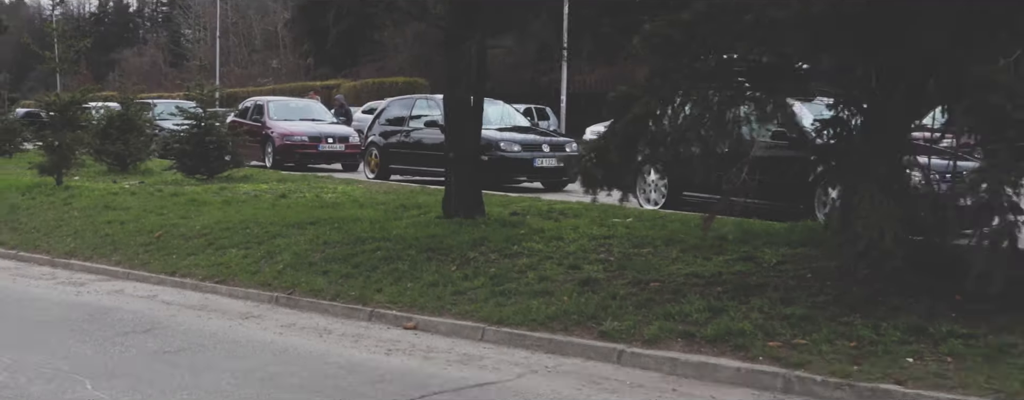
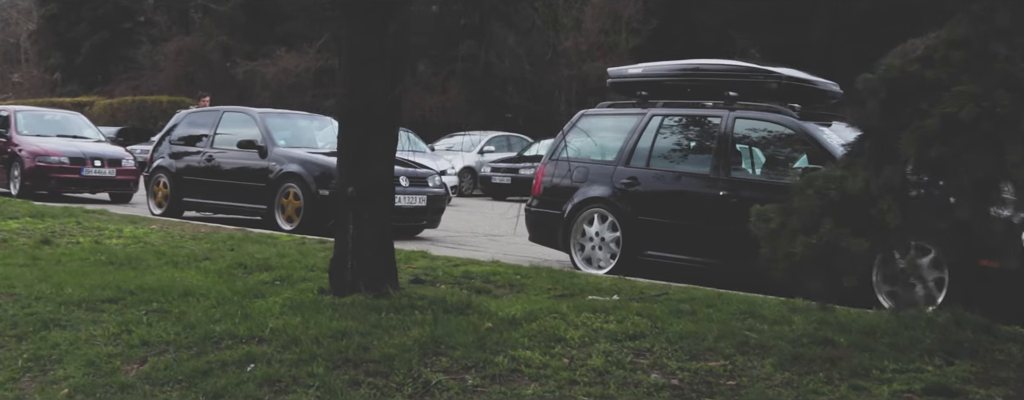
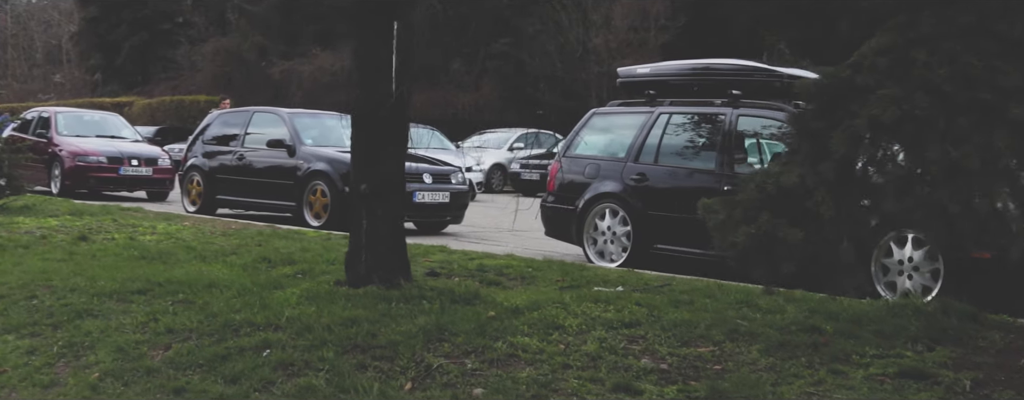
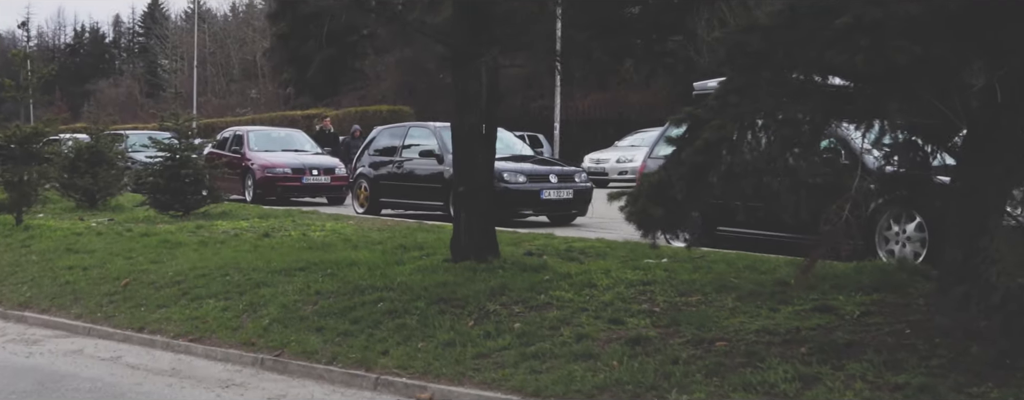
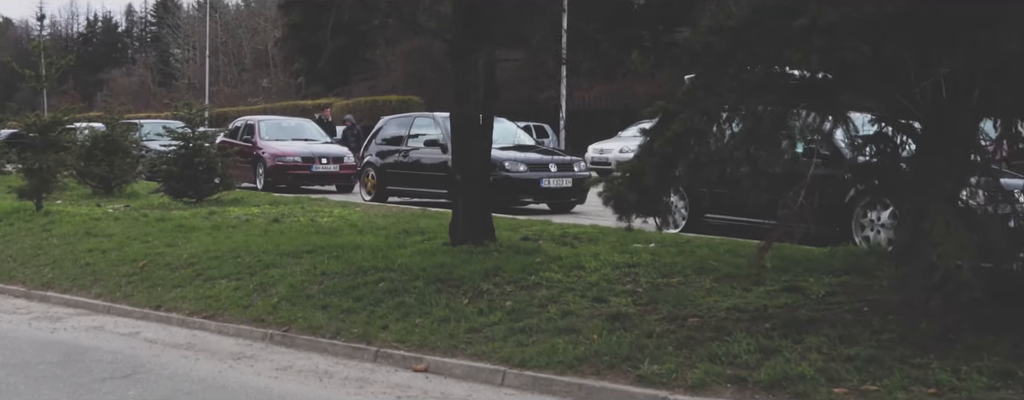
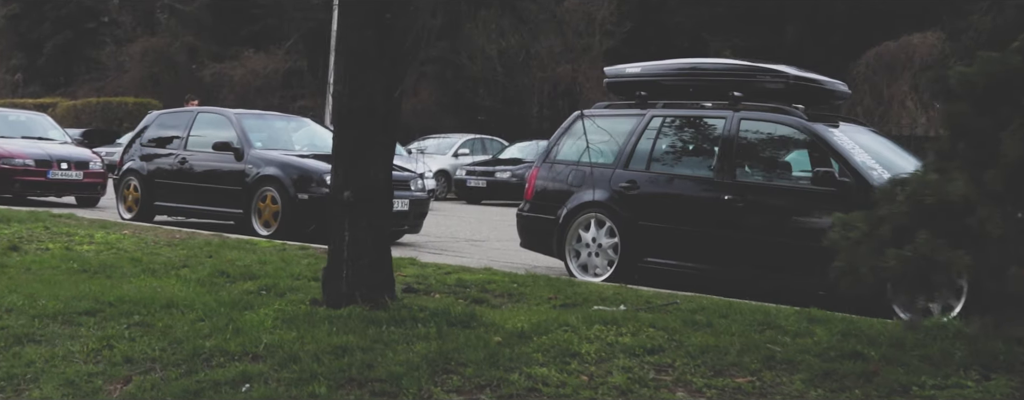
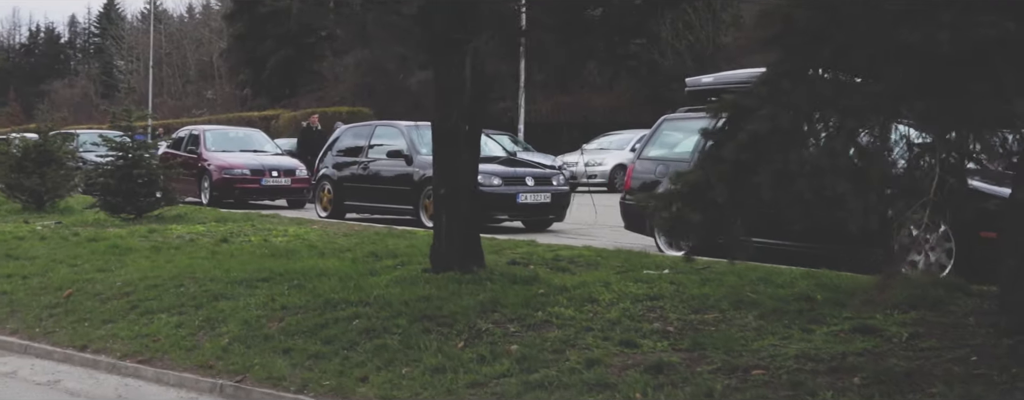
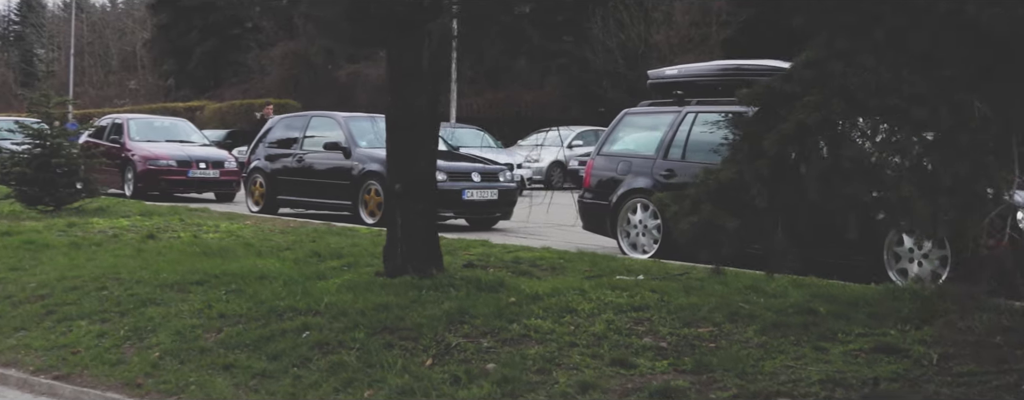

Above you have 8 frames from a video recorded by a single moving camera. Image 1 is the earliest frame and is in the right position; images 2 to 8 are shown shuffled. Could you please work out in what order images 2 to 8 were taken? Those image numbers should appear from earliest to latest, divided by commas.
5, 4, 7, 8, 3, 2, 6
